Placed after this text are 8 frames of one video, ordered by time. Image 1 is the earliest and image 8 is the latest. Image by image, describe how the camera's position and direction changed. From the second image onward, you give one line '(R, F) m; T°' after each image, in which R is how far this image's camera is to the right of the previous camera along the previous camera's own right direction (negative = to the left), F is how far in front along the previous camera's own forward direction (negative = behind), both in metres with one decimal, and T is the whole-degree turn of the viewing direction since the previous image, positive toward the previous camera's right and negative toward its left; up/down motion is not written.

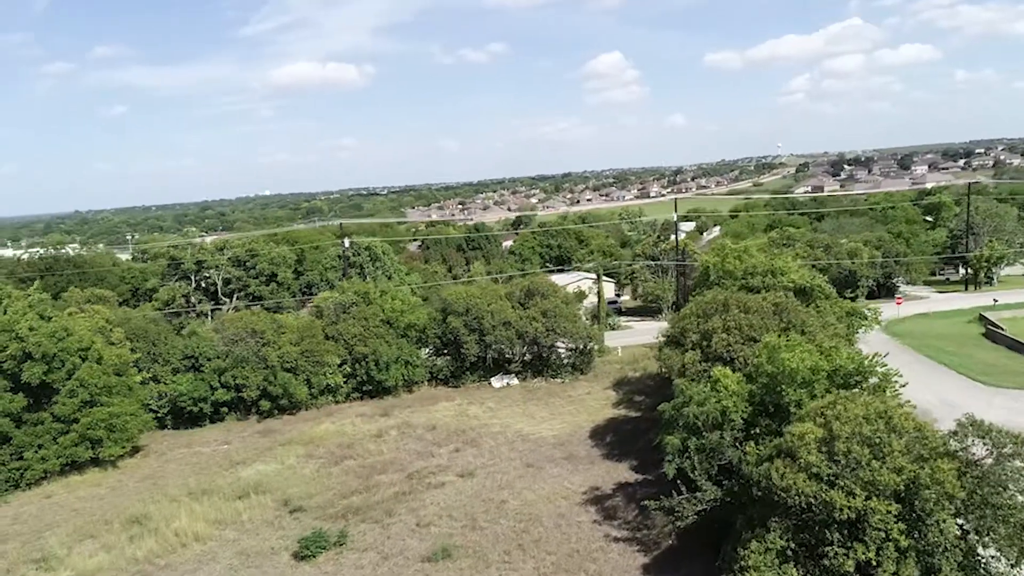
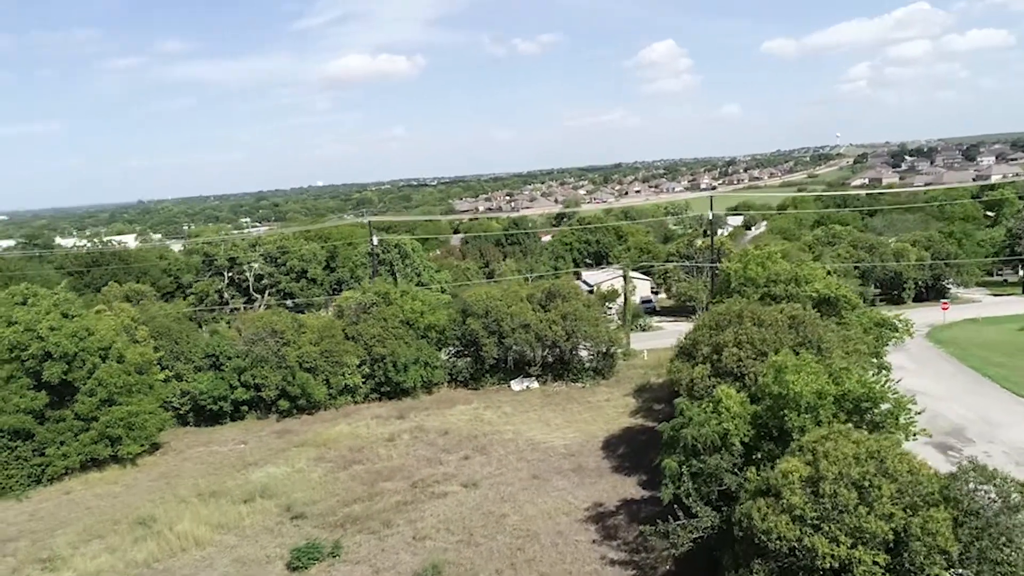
(+0.7, +0.3) m; -4°
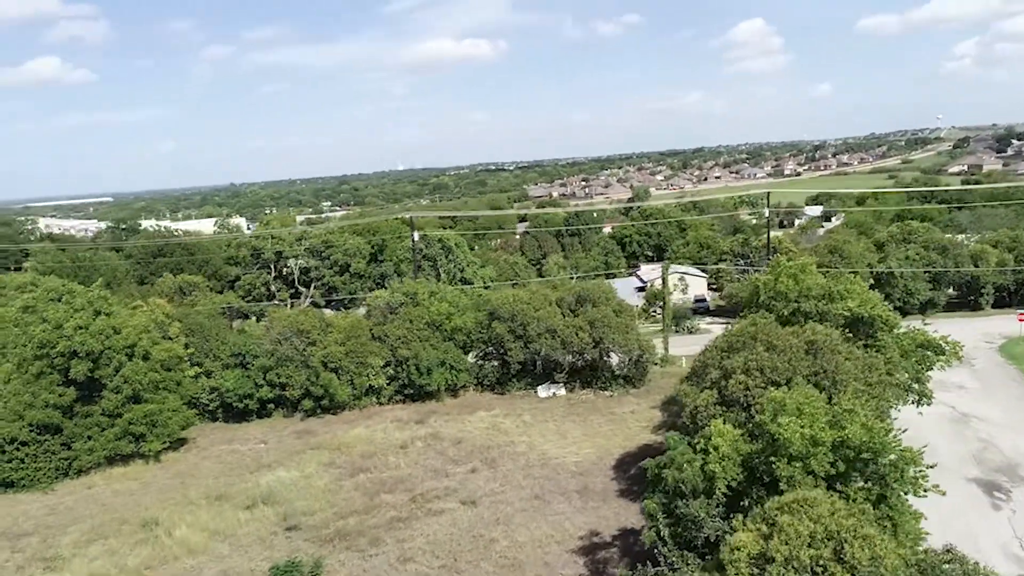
(+1.2, +0.6) m; -6°
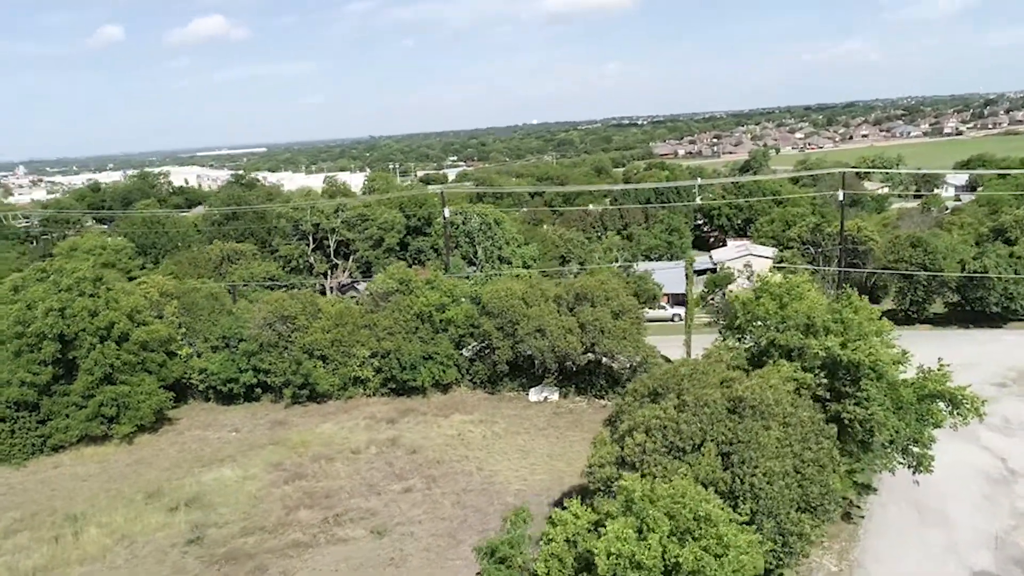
(+3.1, +1.9) m; -10°
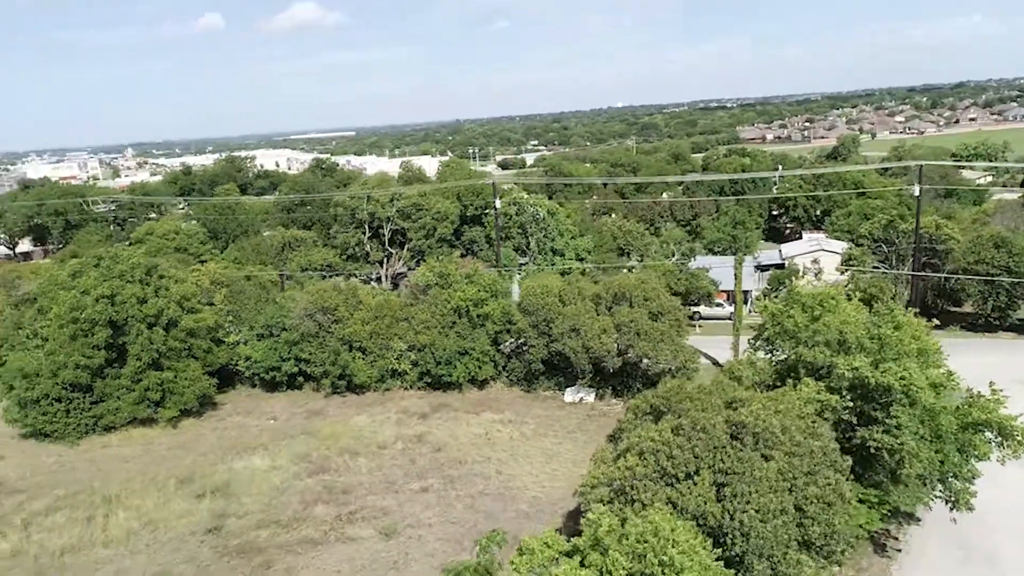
(+1.0, +0.4) m; -6°
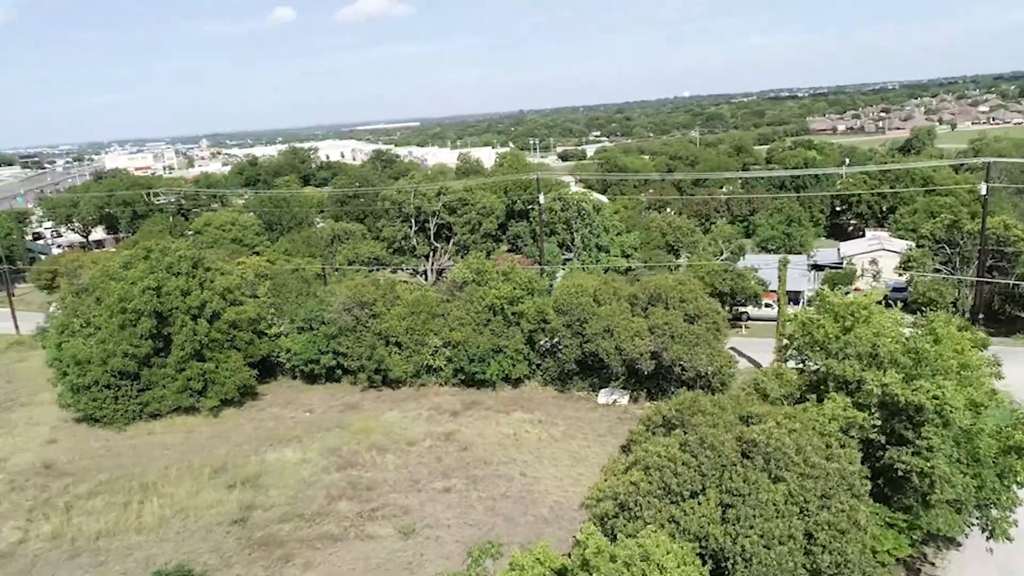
(+0.6, +0.2) m; -5°
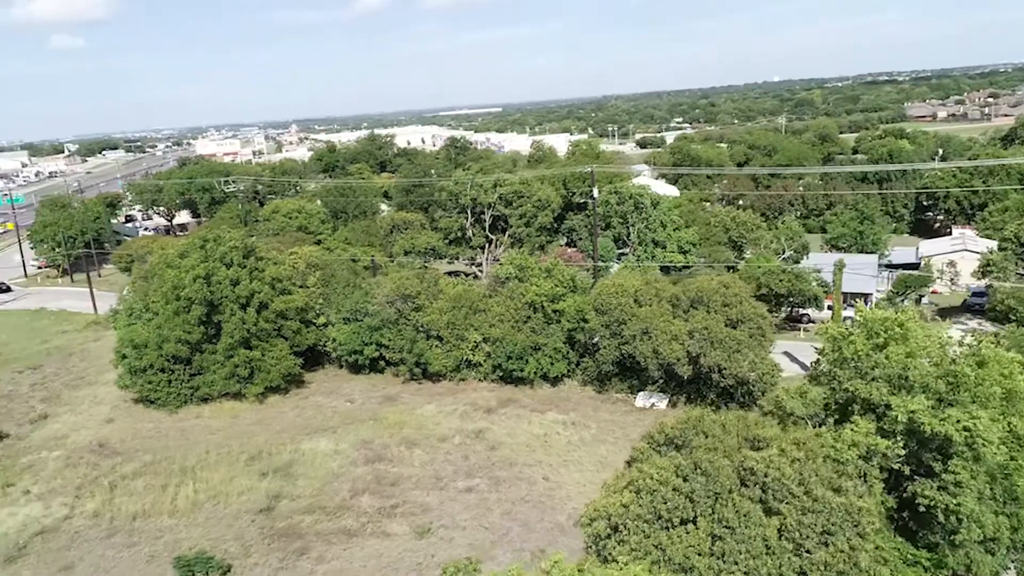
(+0.9, +0.3) m; -6°
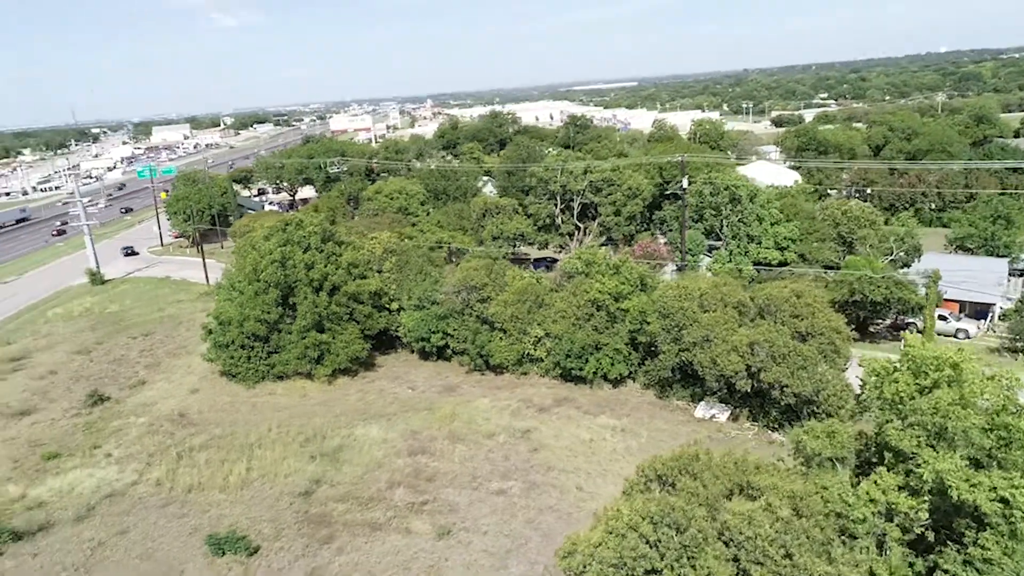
(+1.4, +0.5) m; -10°
